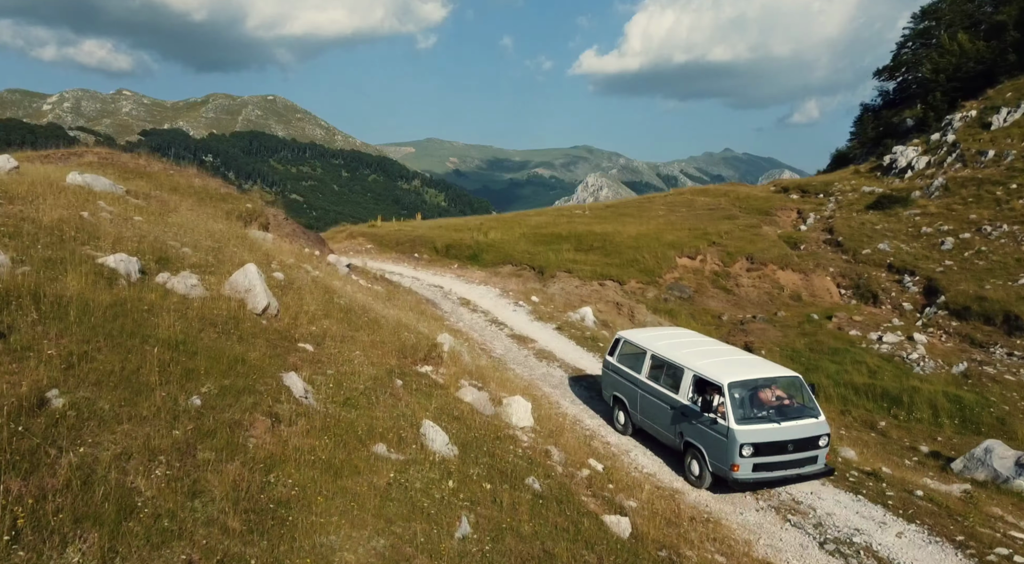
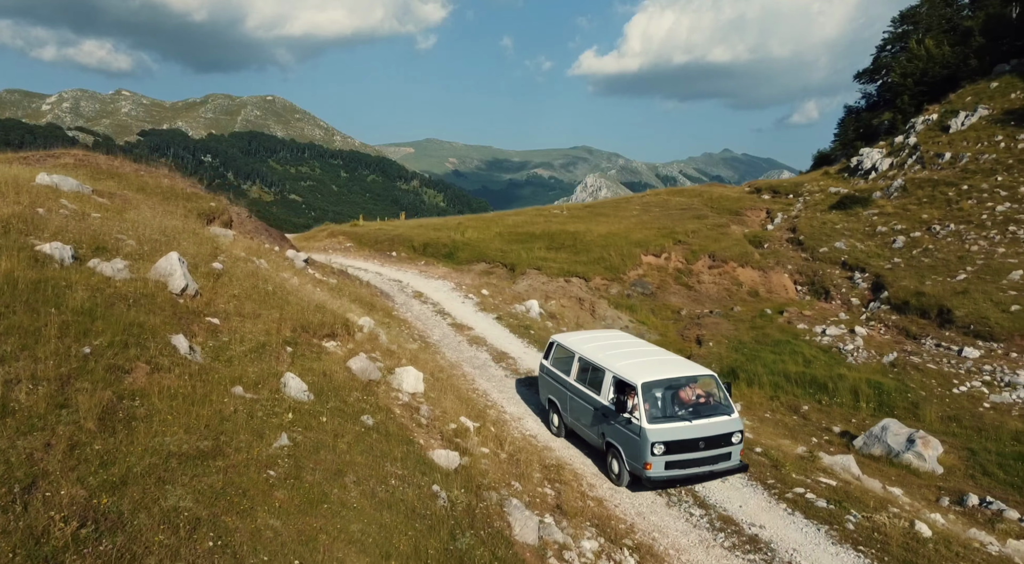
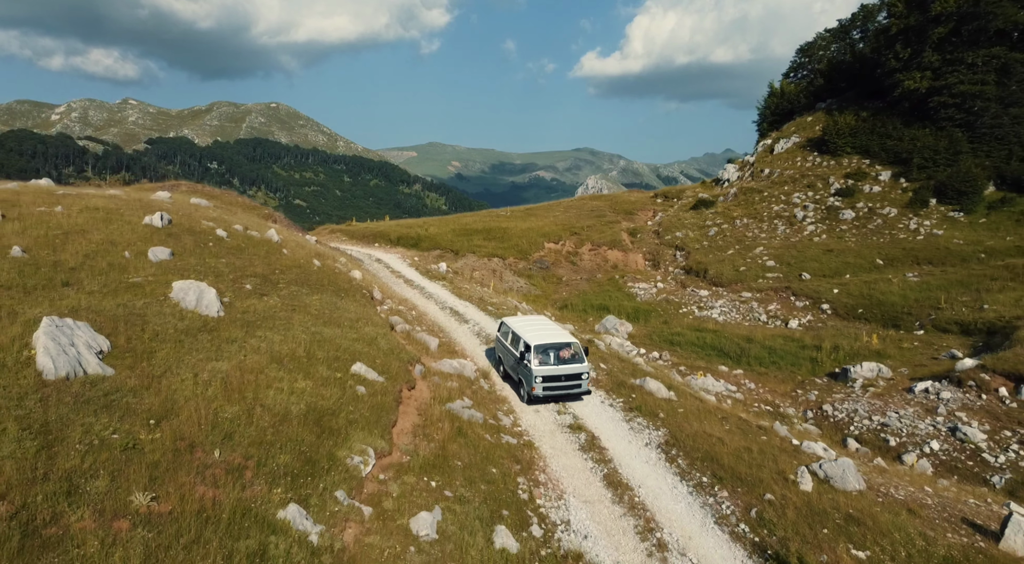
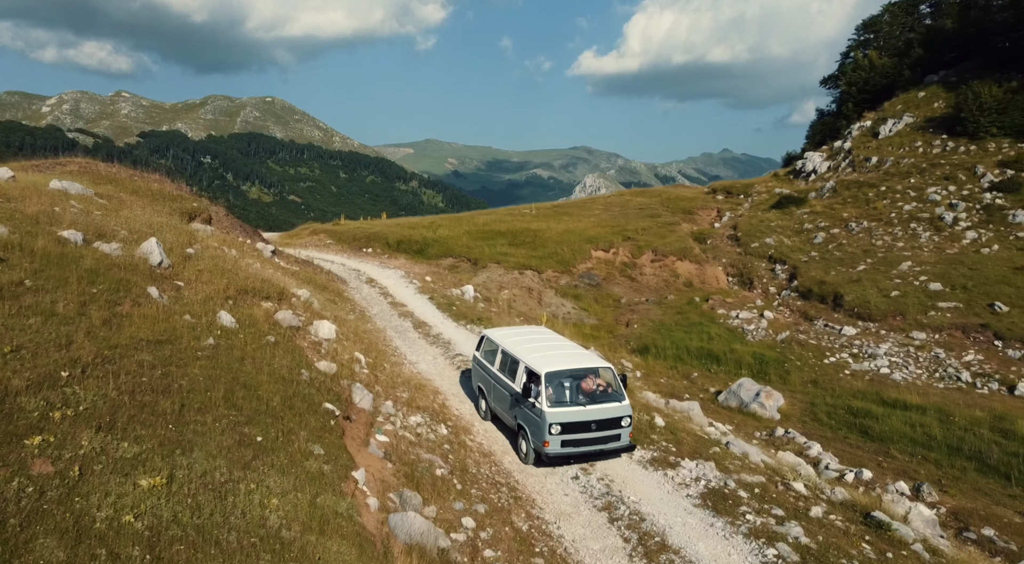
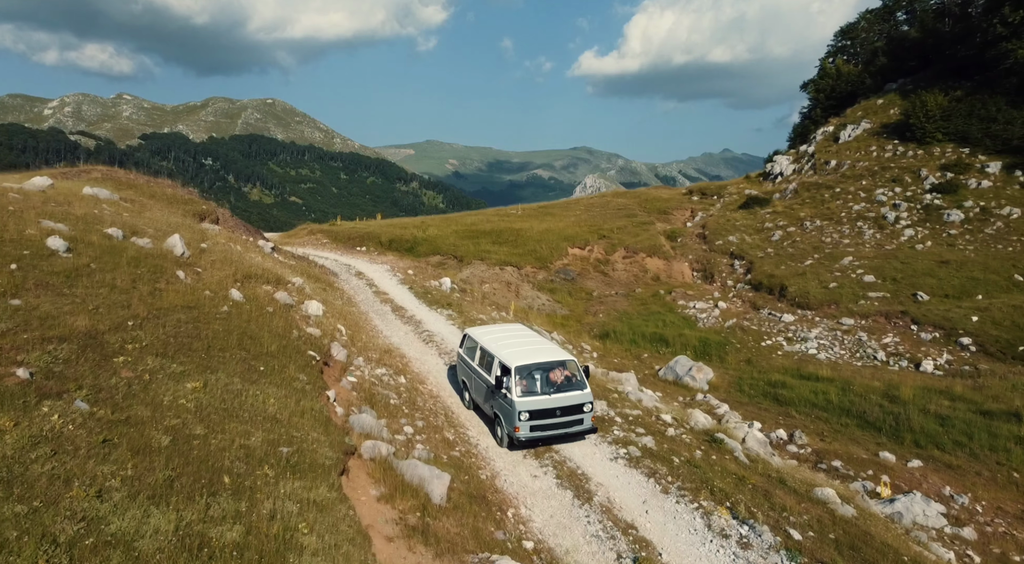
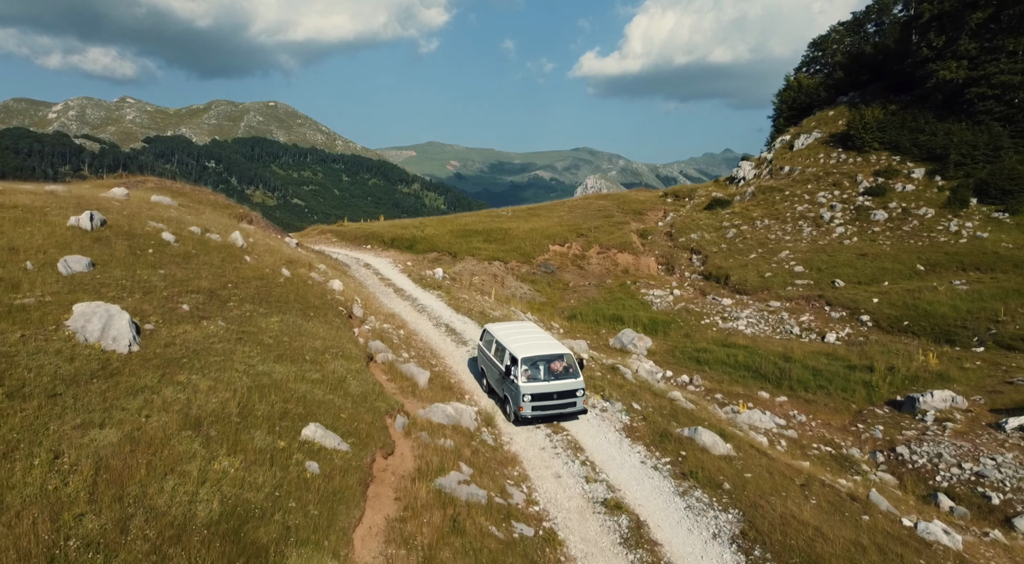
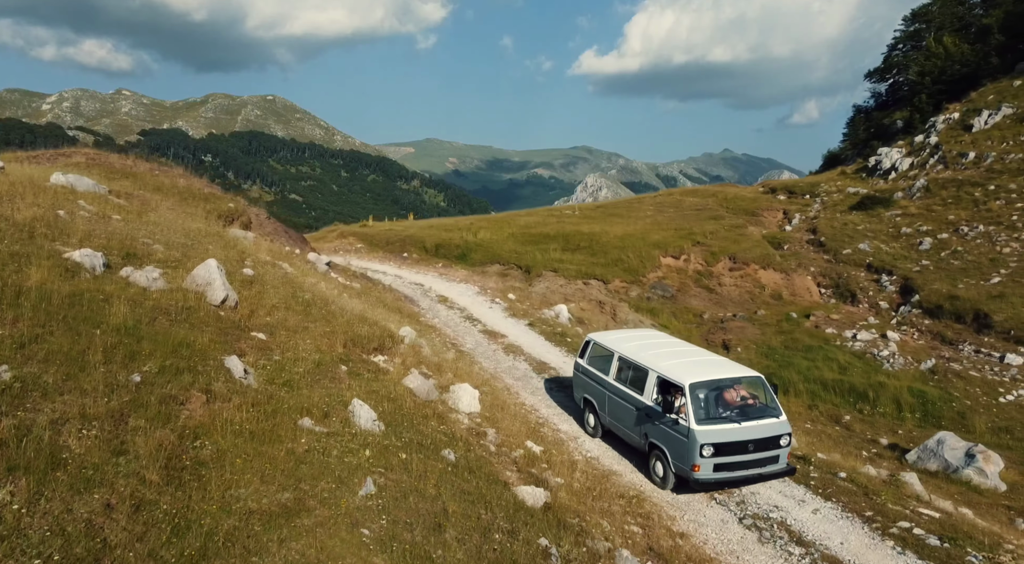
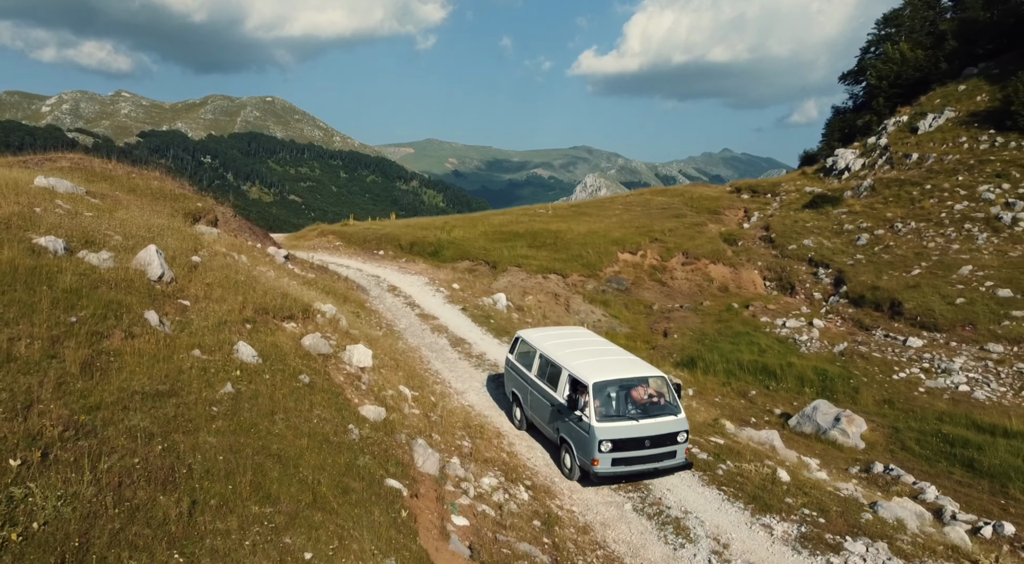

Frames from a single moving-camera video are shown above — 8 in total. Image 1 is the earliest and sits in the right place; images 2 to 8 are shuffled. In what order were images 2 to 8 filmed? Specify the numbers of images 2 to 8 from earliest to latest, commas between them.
7, 2, 8, 4, 5, 6, 3
